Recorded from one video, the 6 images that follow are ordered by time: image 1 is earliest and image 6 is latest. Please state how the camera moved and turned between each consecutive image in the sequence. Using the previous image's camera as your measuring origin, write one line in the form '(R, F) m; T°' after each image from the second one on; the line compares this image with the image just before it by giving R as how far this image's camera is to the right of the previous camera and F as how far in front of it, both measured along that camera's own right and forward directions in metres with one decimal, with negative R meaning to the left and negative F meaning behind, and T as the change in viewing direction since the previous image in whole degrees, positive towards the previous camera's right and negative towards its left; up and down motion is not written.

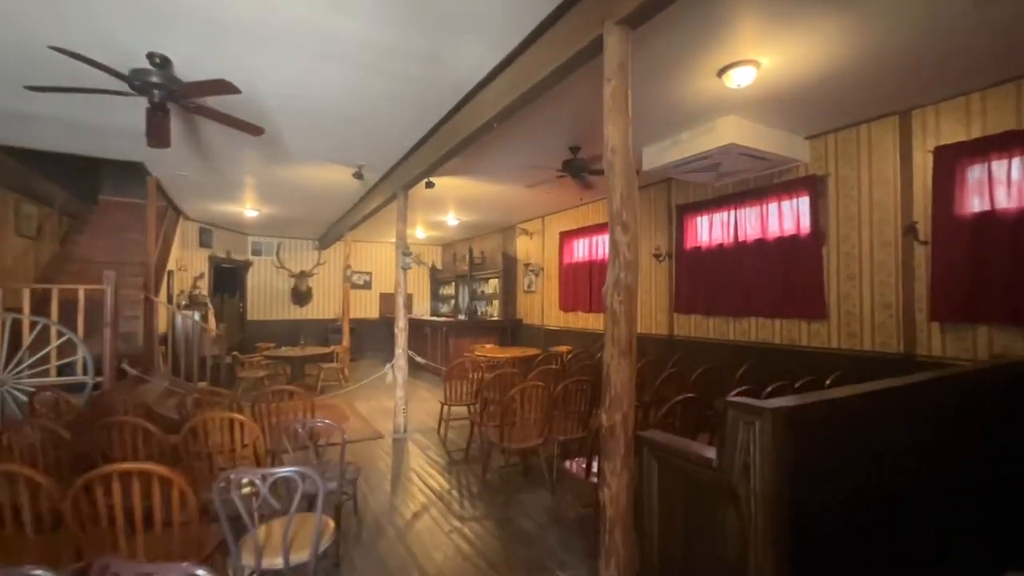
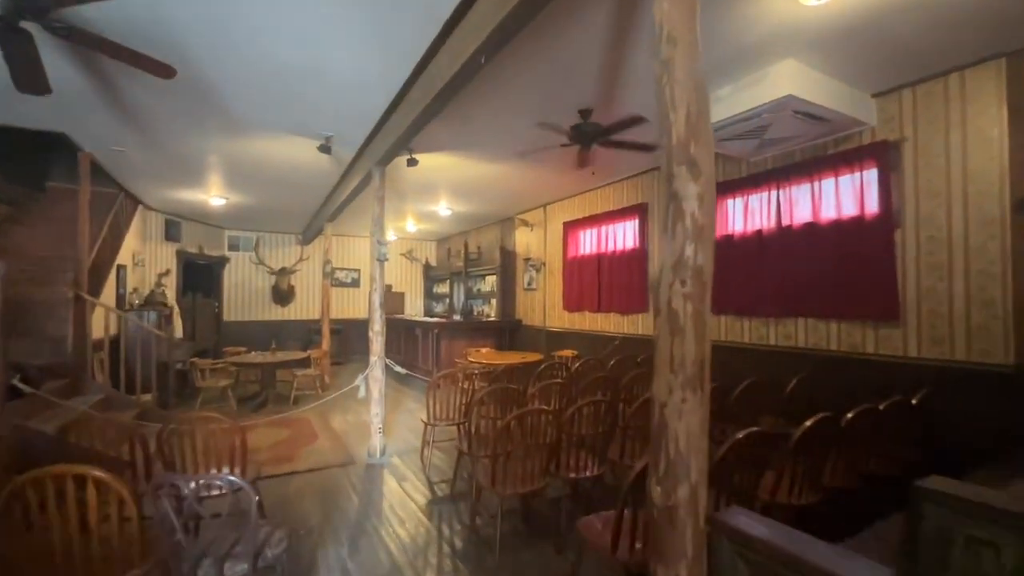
(0.0, +0.8) m; 0°
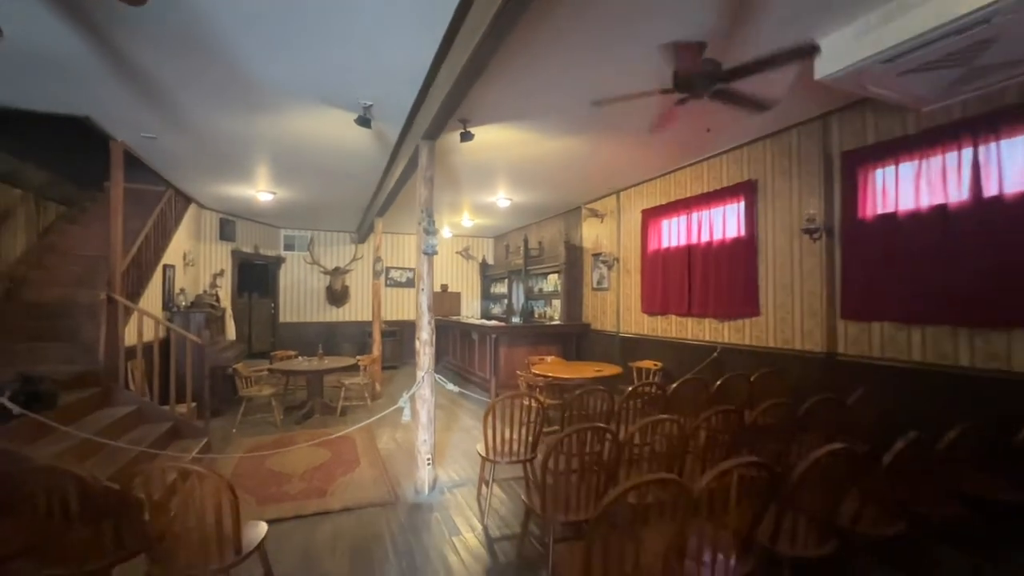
(-0.2, +0.9) m; -7°
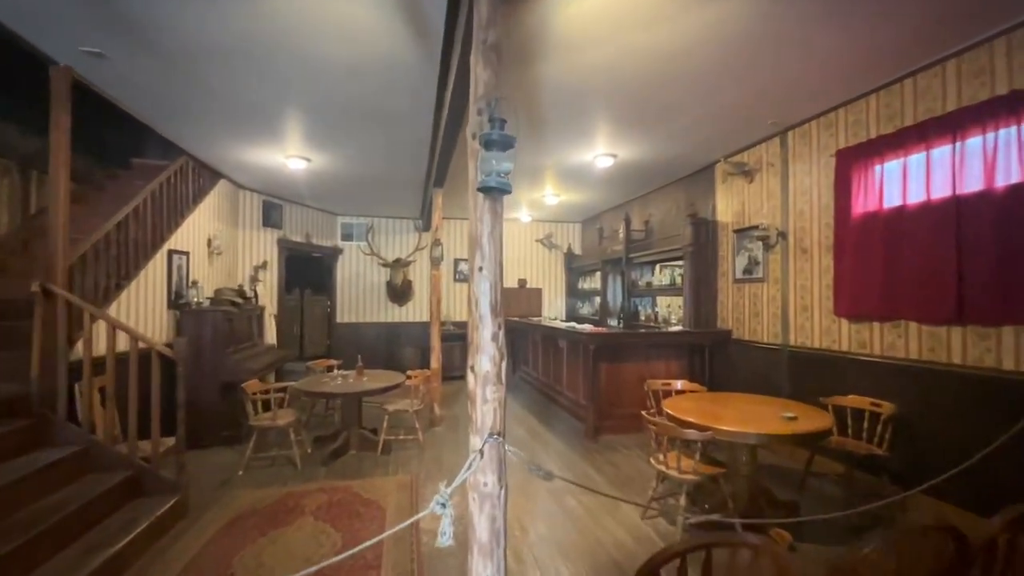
(-0.3, +1.8) m; -10°
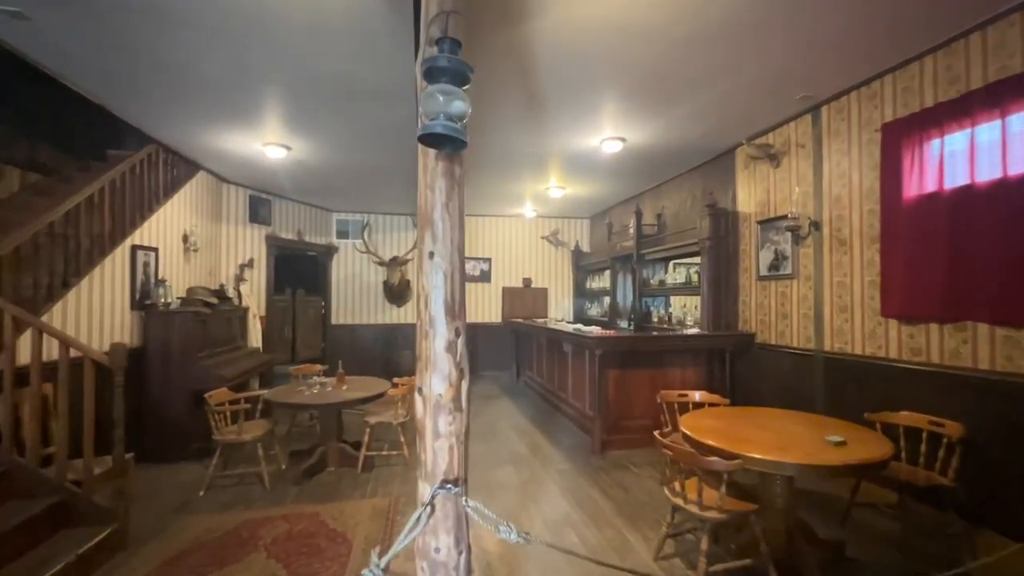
(+0.1, +0.5) m; -1°
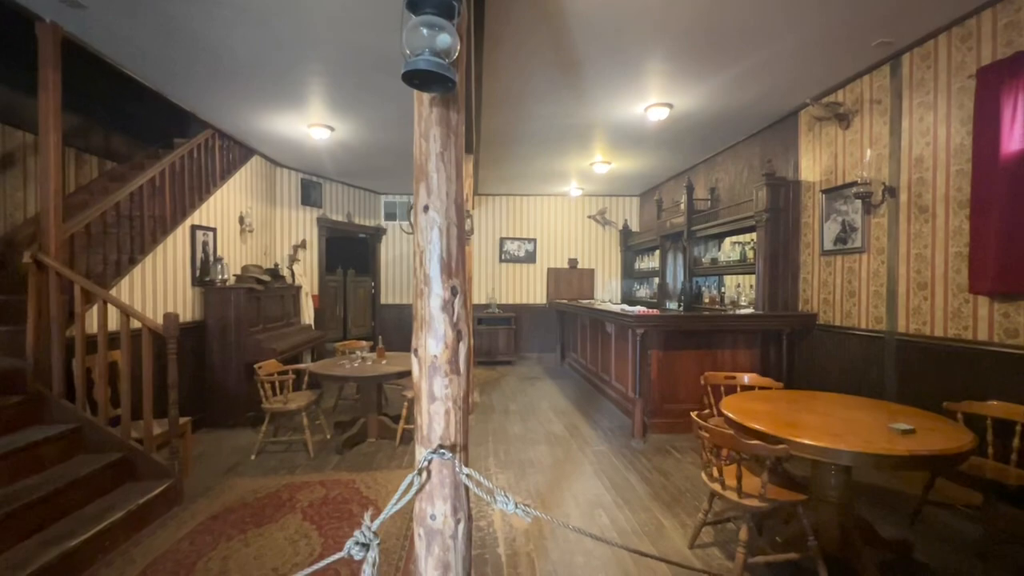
(+0.1, +0.1) m; -7°
